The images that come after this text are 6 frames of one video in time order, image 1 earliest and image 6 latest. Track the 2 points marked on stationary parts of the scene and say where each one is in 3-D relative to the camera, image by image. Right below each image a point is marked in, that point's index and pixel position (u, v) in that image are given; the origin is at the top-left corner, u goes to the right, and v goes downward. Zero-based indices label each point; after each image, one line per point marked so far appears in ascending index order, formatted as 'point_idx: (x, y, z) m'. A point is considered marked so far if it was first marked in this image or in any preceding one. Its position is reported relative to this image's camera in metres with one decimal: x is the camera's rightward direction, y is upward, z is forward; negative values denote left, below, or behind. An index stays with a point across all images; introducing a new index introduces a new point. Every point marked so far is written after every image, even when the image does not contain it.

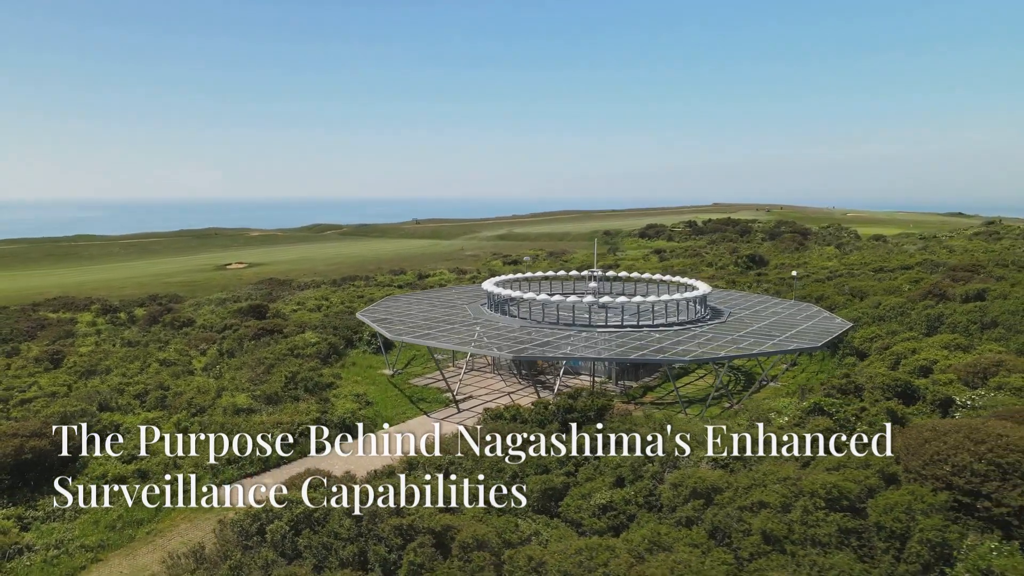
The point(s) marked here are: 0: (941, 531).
0: (+9.7, -5.5, +13.1) m
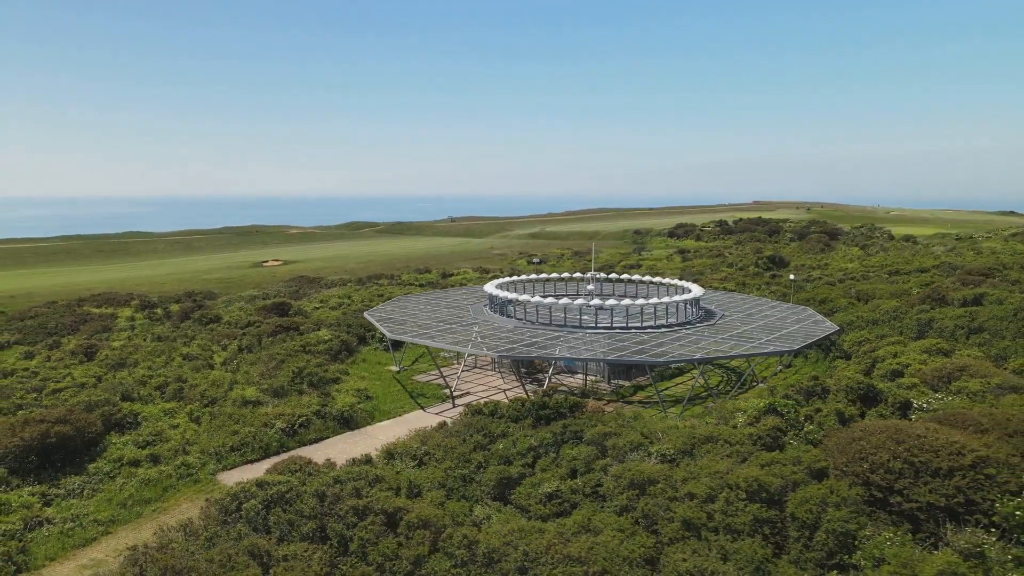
0: (+8.1, -5.7, +14.0) m
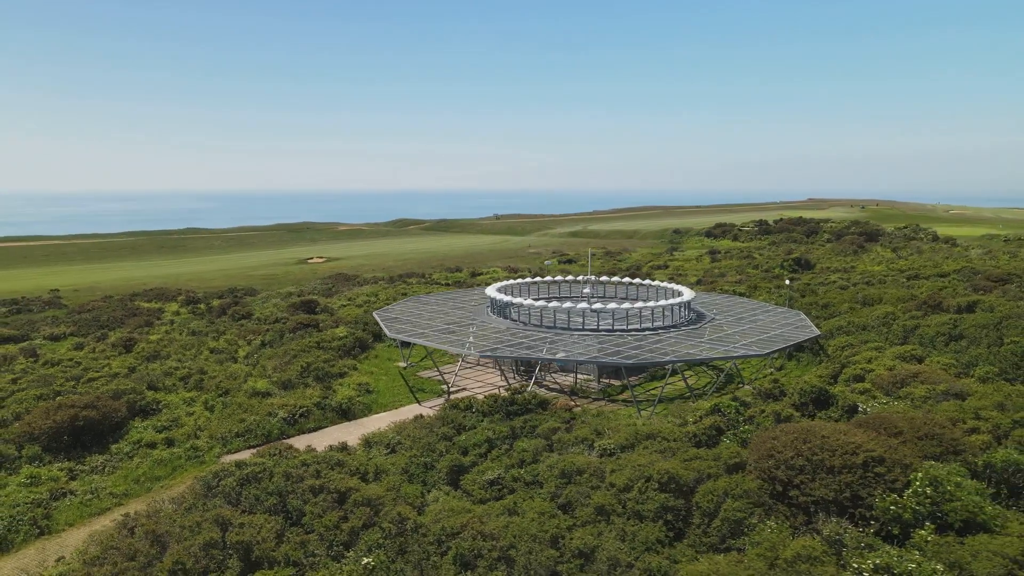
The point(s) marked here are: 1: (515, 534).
0: (+6.1, -5.9, +15.4) m
1: (+0.1, -6.4, +15.2) m
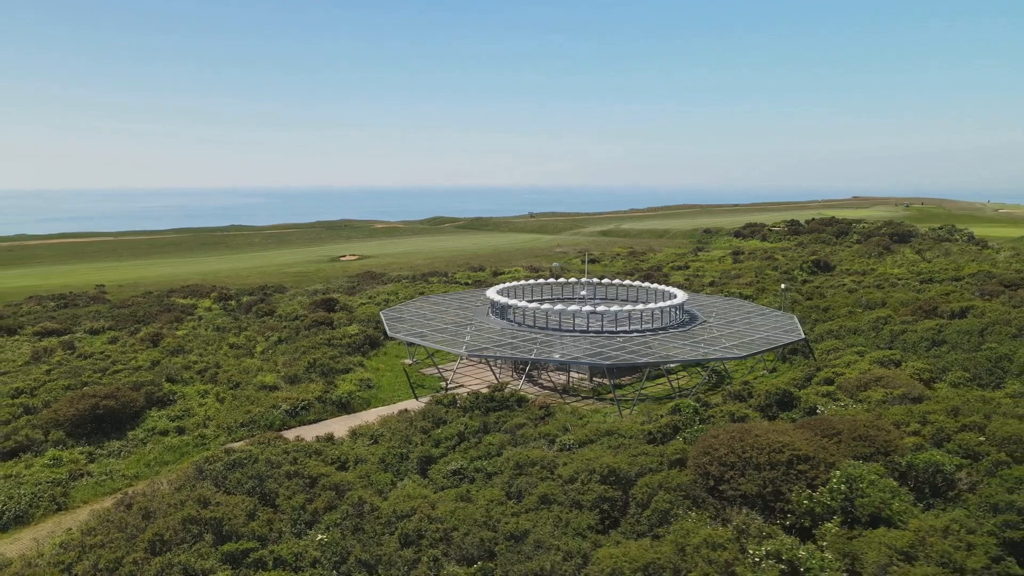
0: (+4.5, -6.2, +16.6) m
1: (-1.5, -6.5, +16.6) m
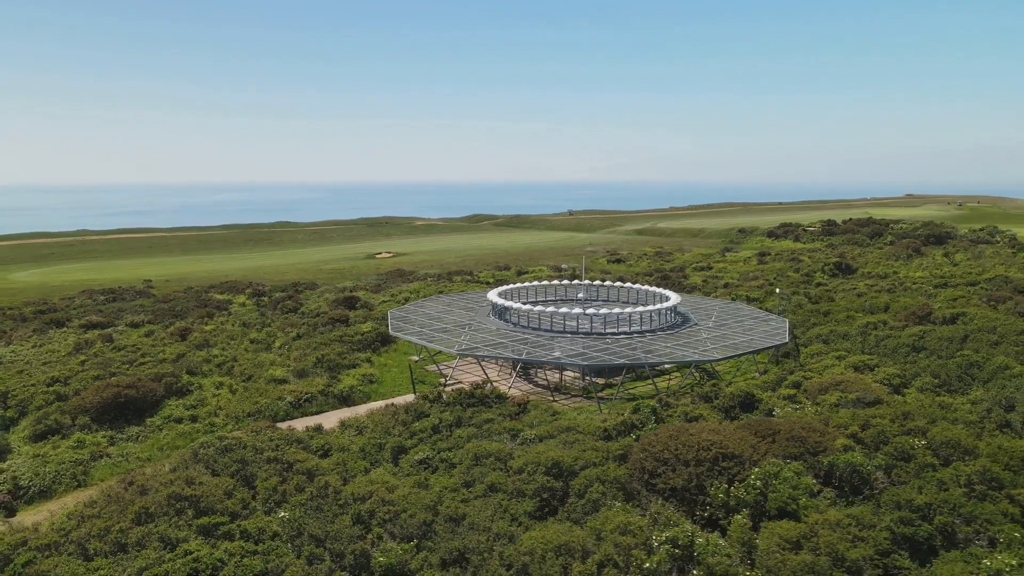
0: (+2.8, -6.4, +18.0) m
1: (-3.2, -6.7, +18.4) m
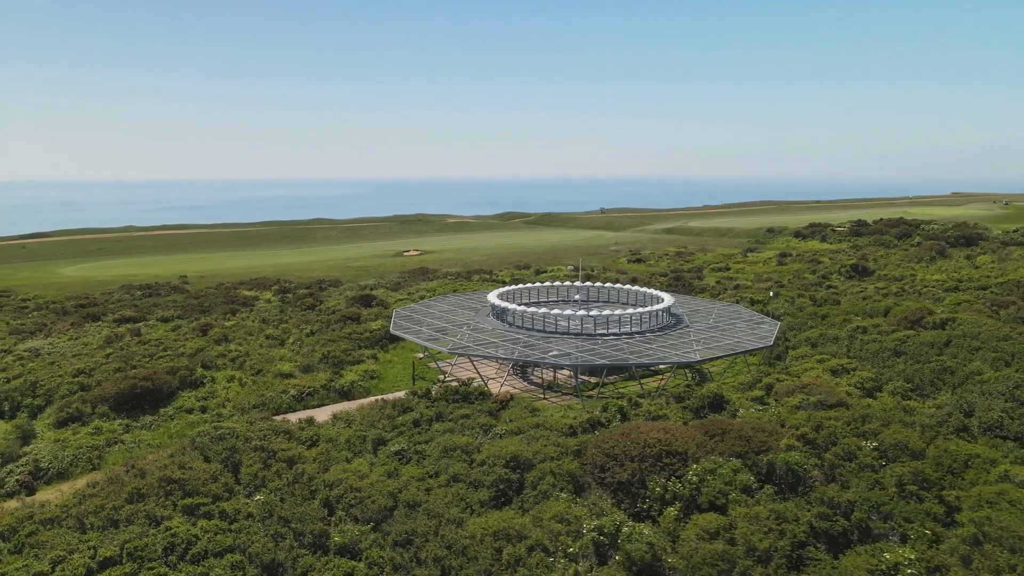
0: (+1.3, -6.6, +19.2) m
1: (-4.6, -6.8, +19.9) m
